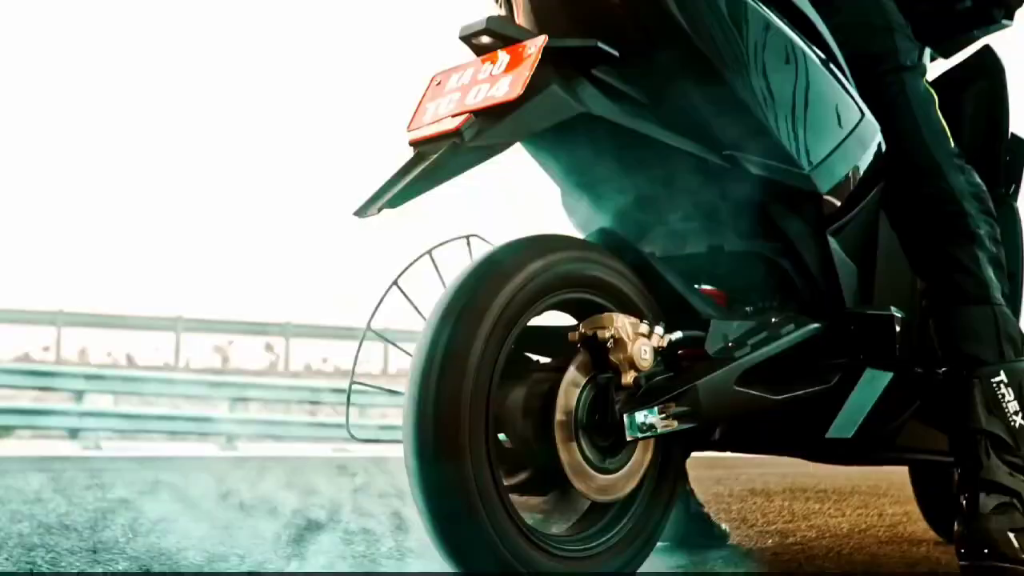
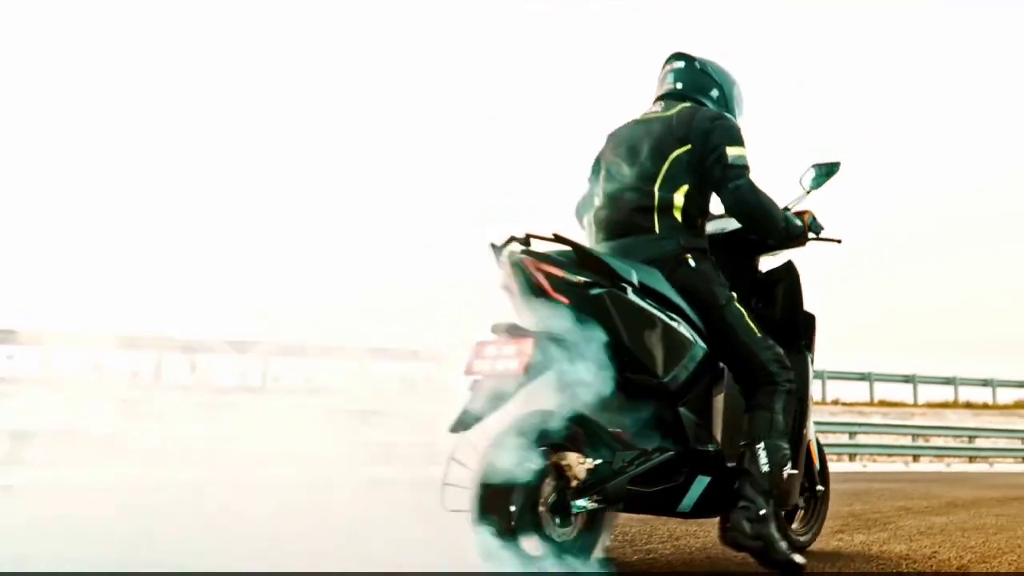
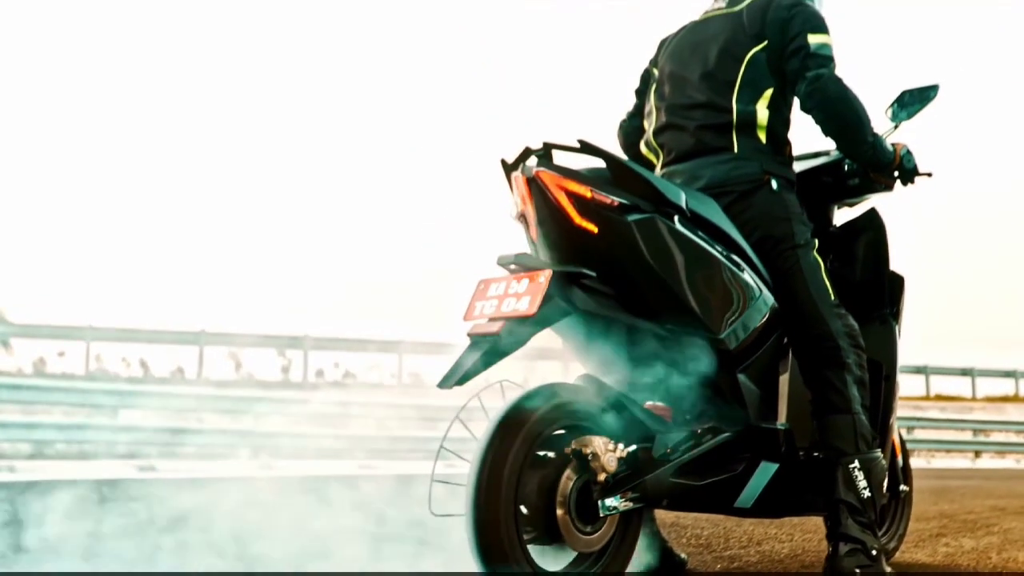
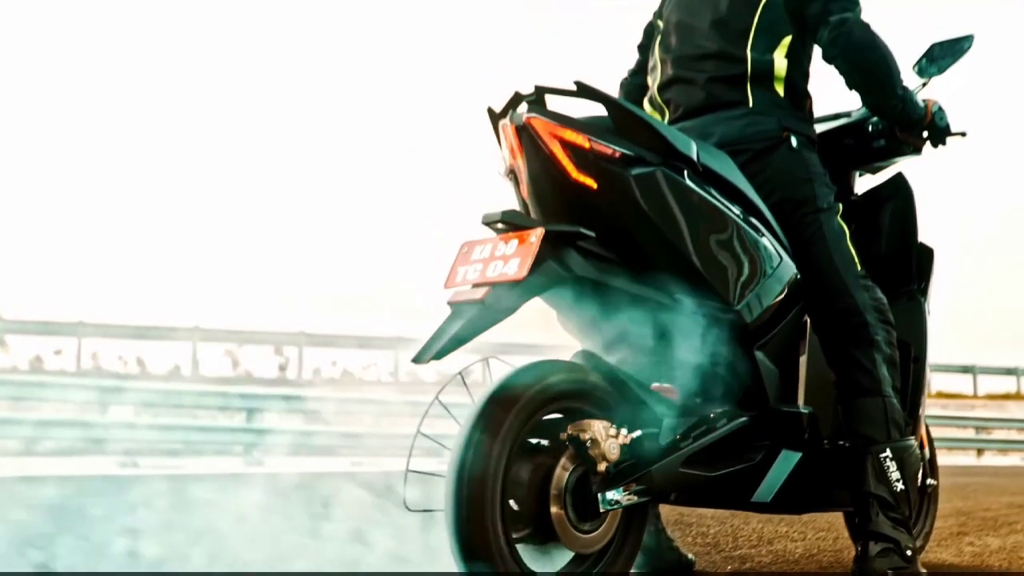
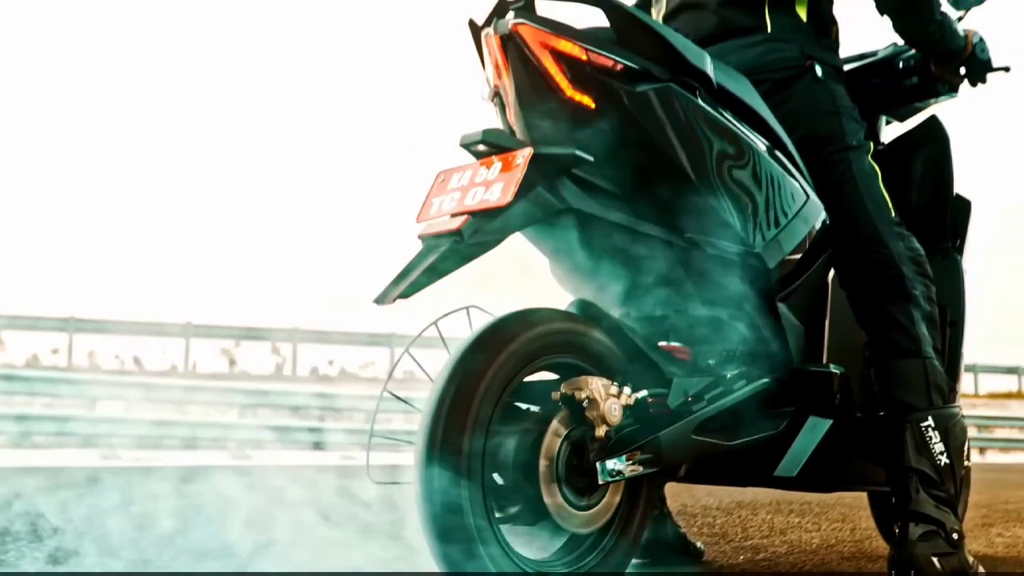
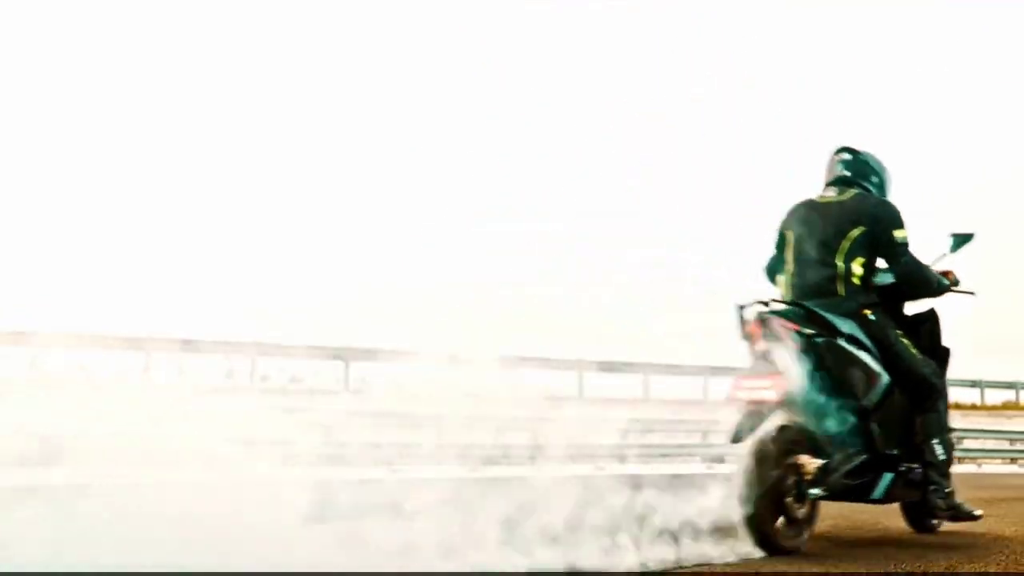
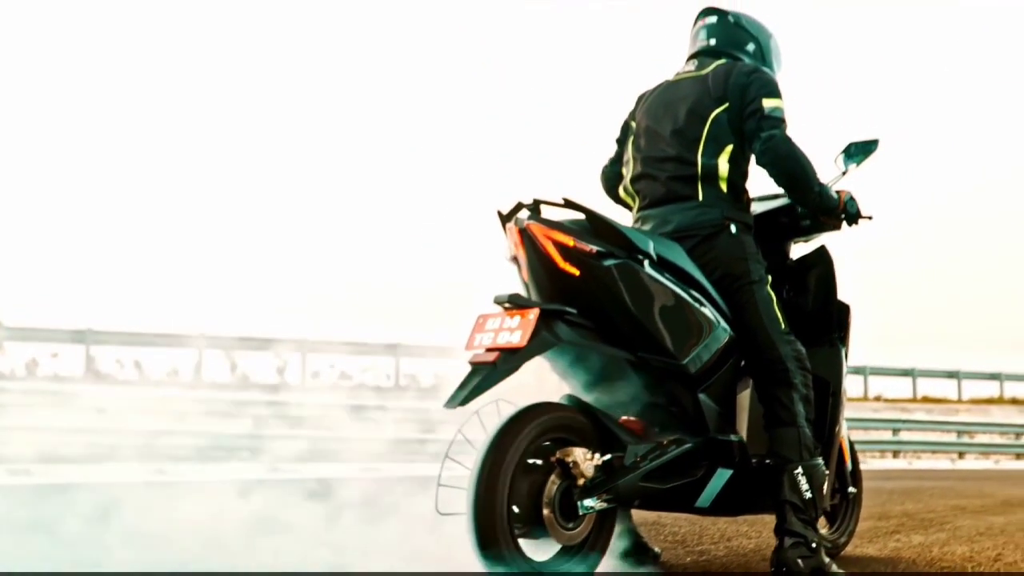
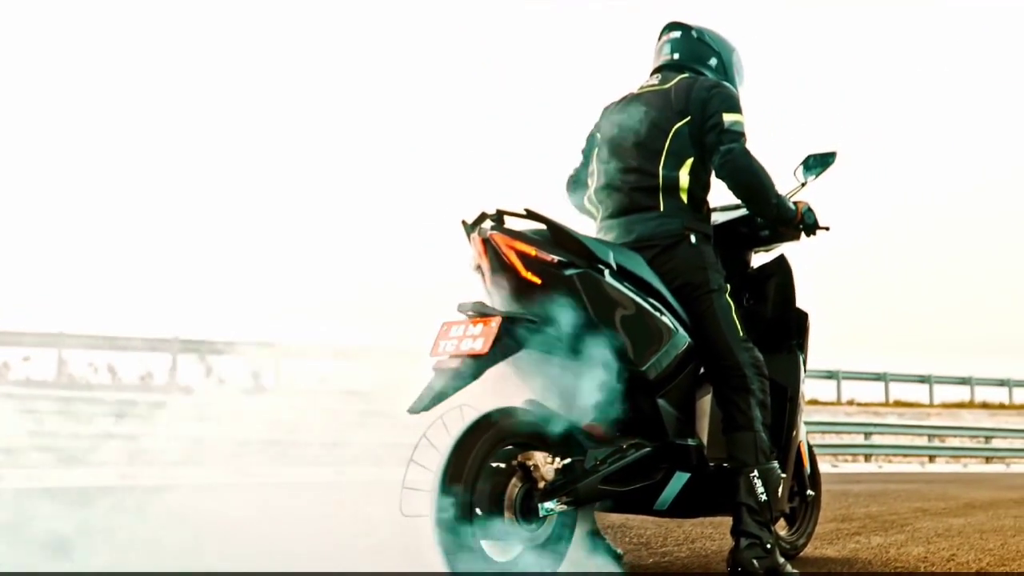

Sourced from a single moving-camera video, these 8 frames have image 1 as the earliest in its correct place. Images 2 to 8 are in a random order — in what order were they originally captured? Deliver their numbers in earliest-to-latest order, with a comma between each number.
5, 4, 3, 7, 8, 2, 6
